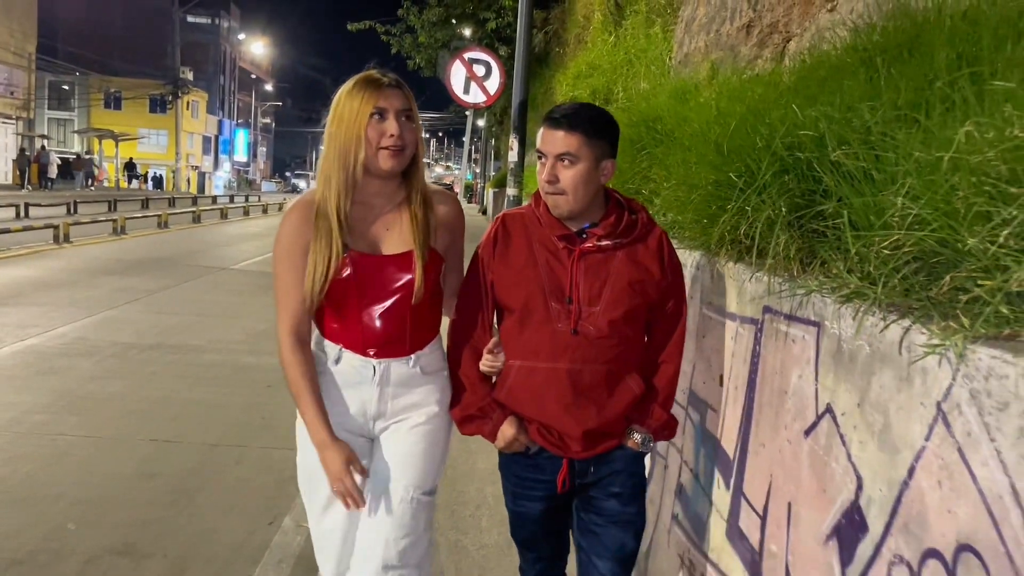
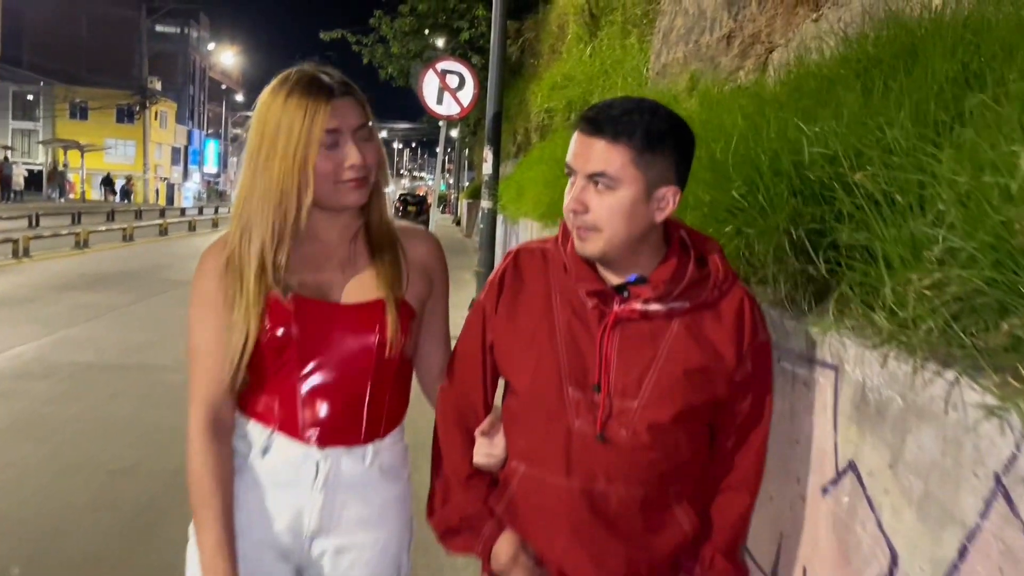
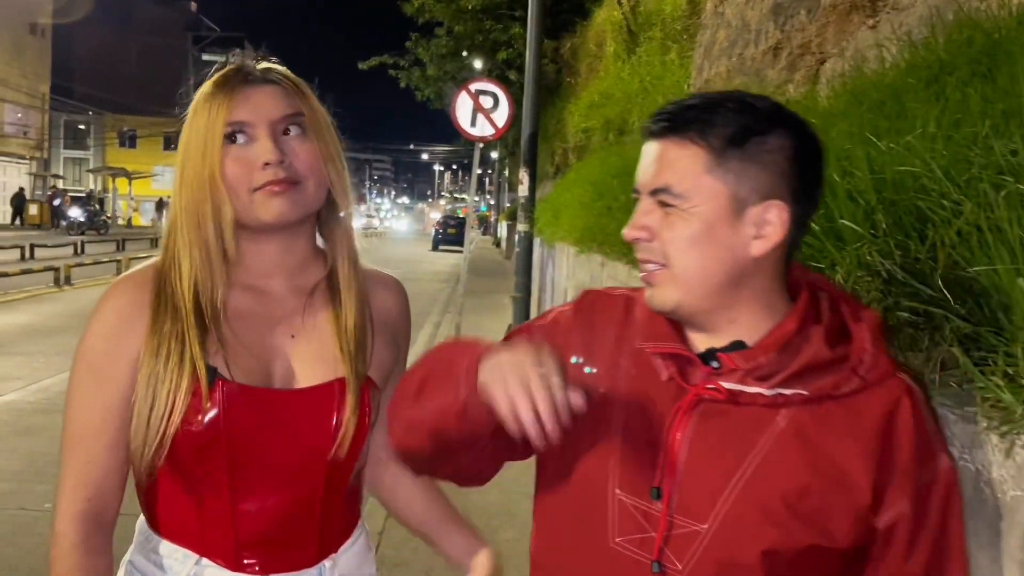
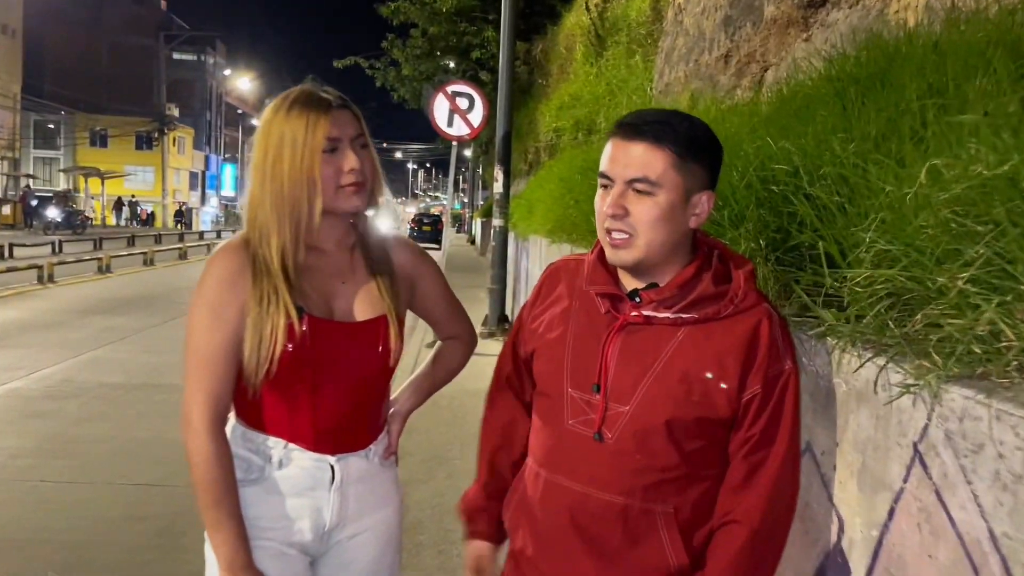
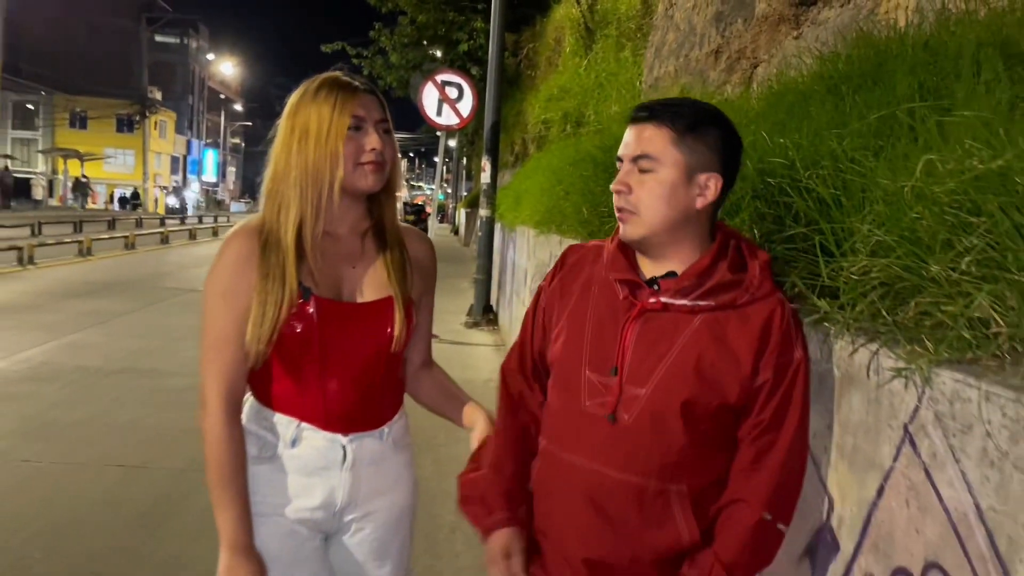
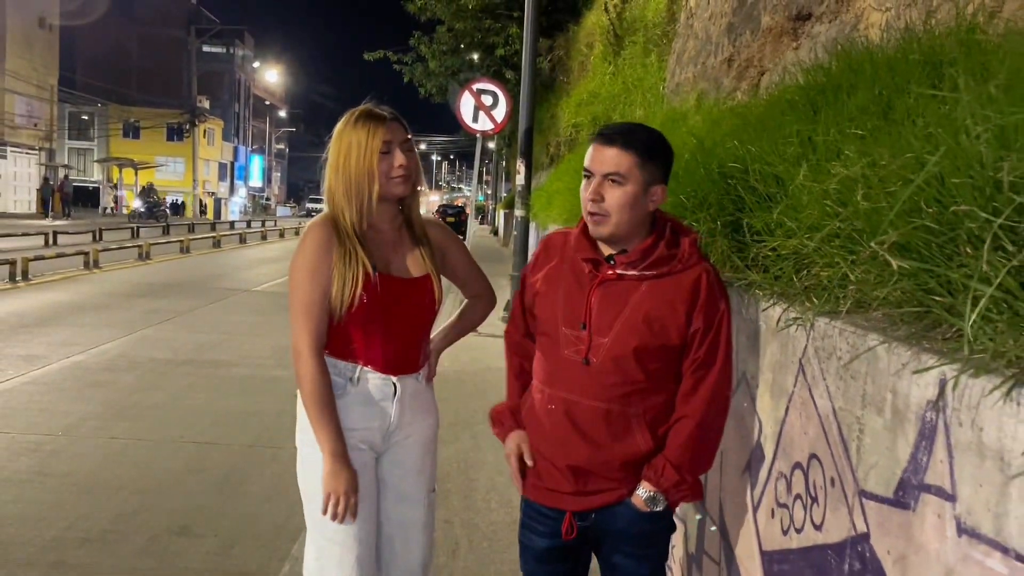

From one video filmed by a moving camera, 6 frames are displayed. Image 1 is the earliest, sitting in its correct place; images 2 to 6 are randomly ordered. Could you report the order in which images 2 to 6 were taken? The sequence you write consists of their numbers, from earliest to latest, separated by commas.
2, 5, 6, 4, 3
